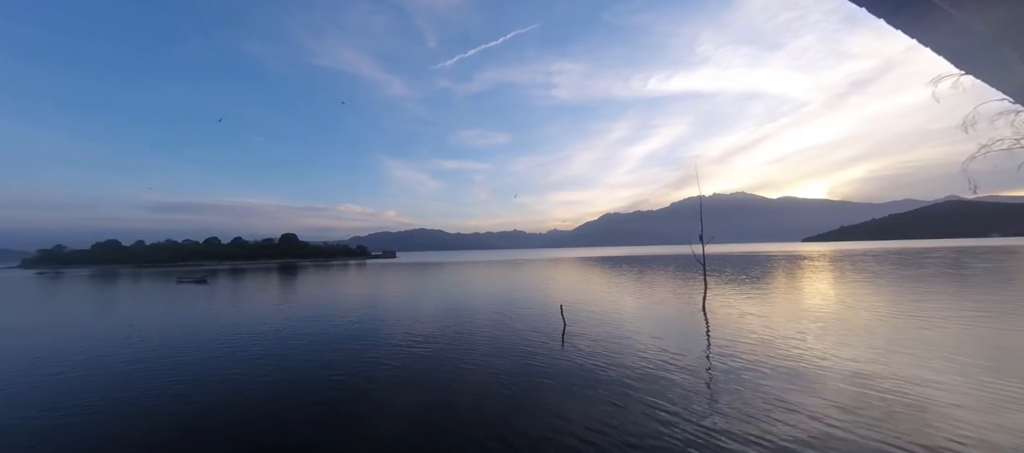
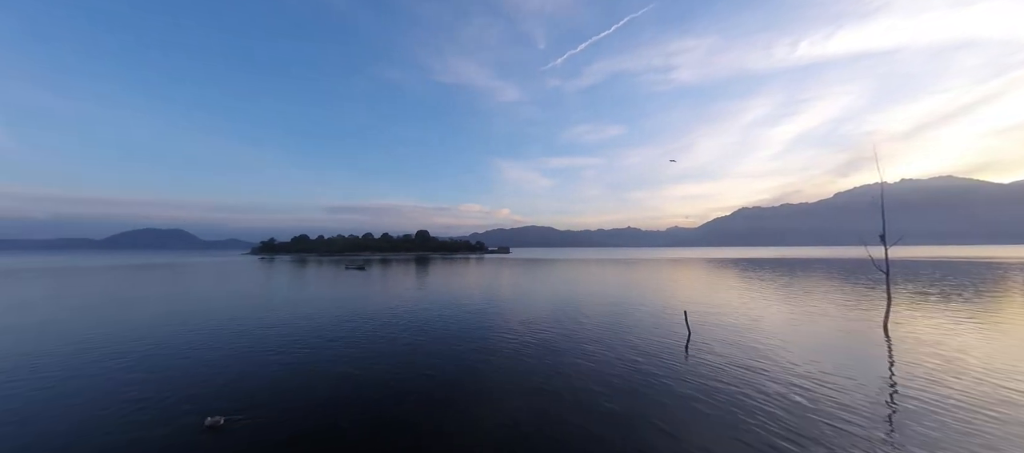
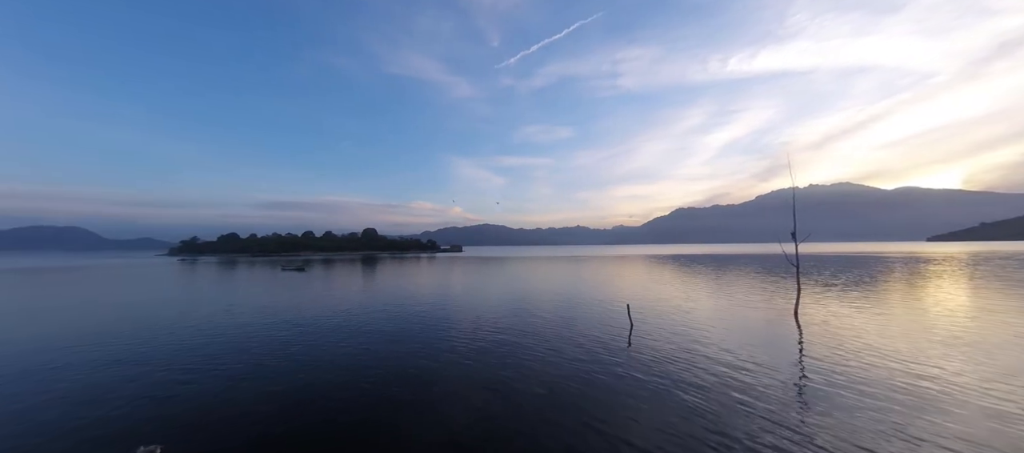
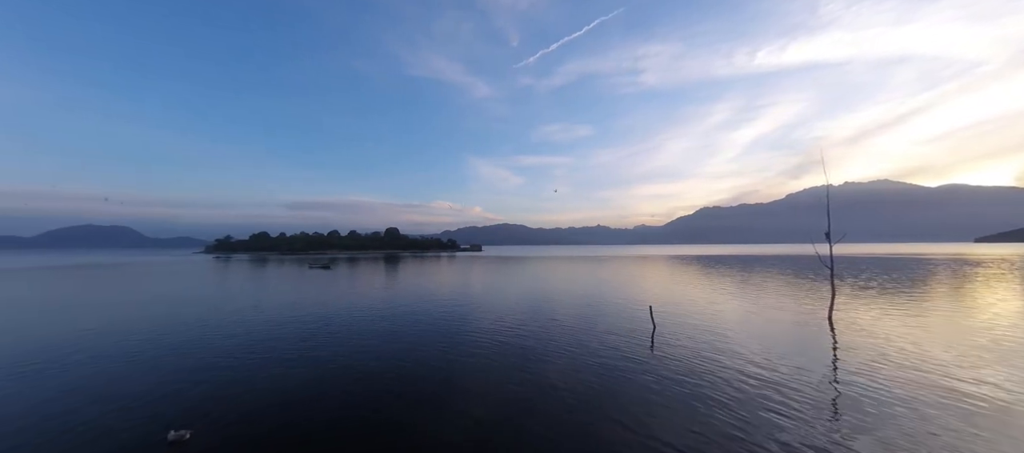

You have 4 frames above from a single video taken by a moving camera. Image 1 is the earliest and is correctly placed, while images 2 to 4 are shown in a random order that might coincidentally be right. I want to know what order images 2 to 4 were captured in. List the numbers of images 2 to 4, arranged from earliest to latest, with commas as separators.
3, 4, 2
